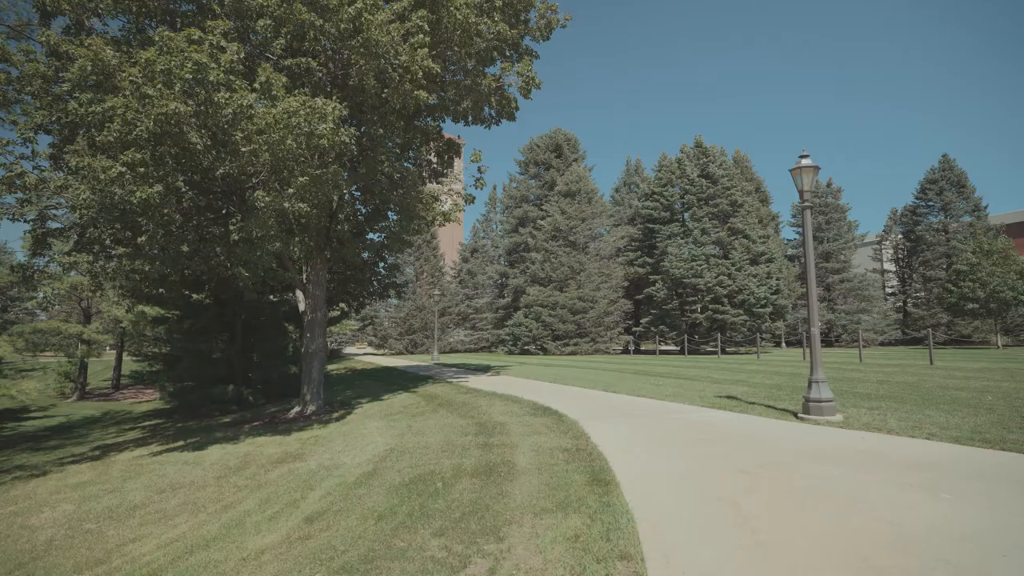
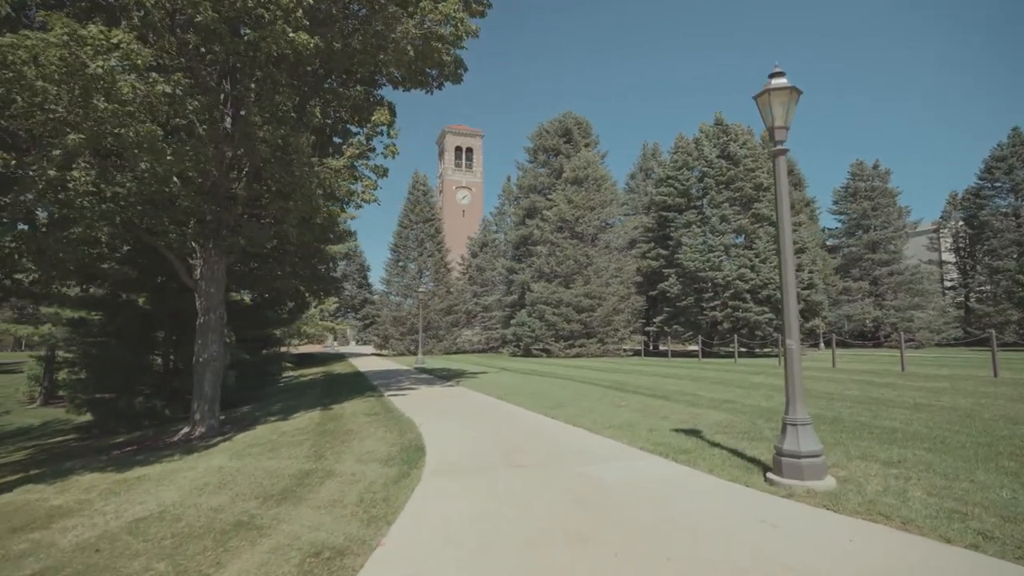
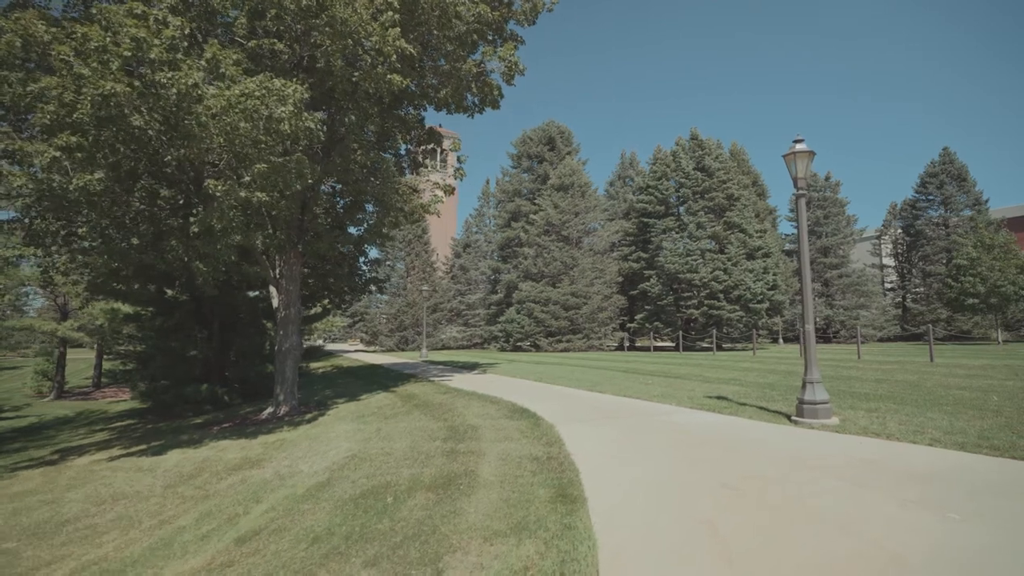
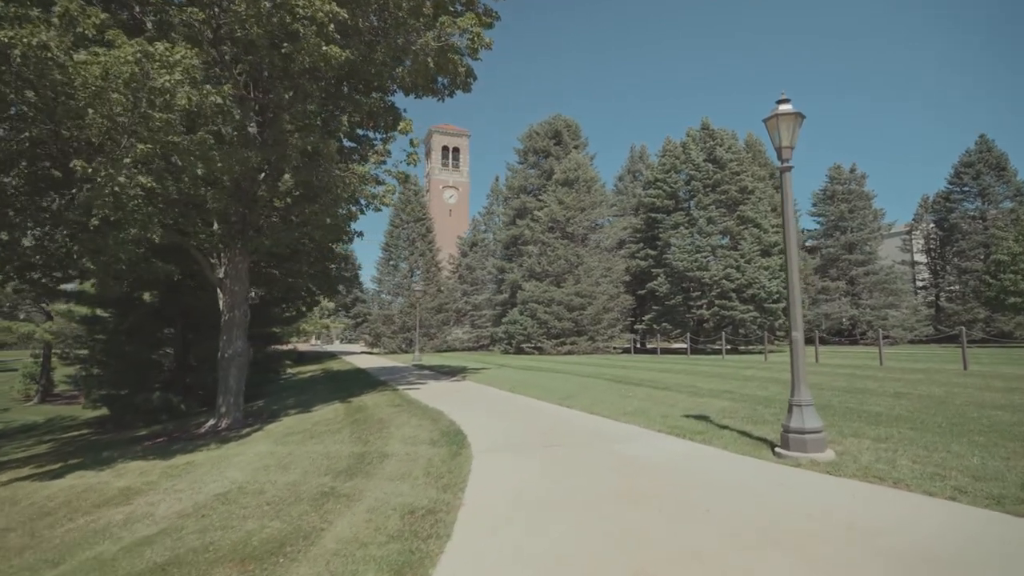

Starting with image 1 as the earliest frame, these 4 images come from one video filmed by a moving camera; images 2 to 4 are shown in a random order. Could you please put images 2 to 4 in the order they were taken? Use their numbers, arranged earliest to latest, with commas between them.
3, 4, 2
